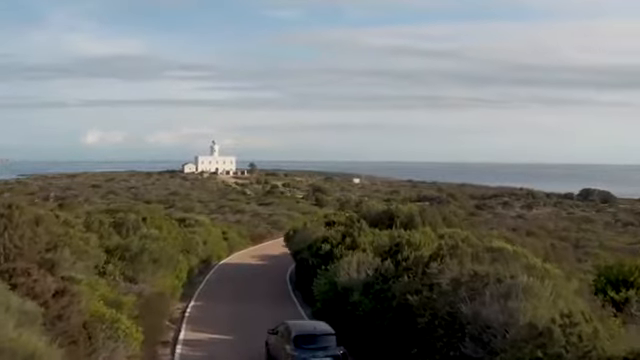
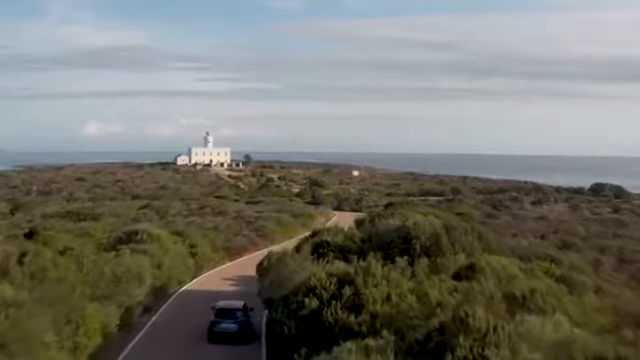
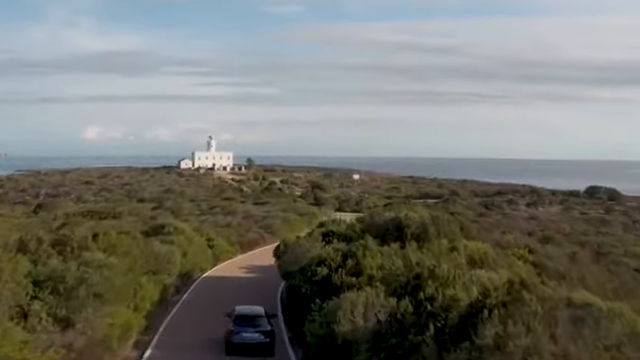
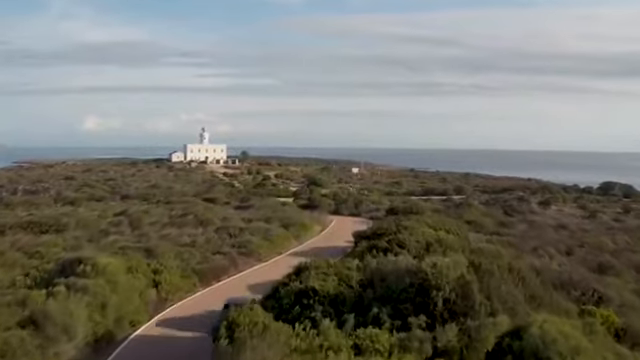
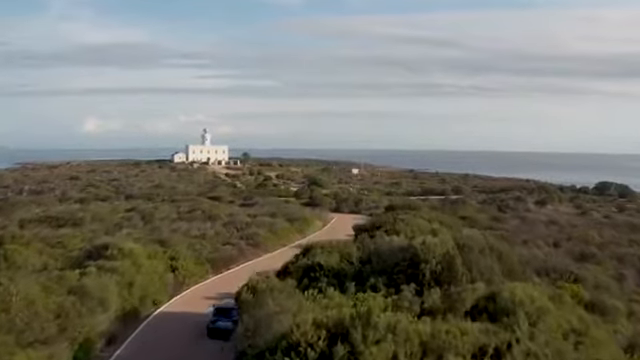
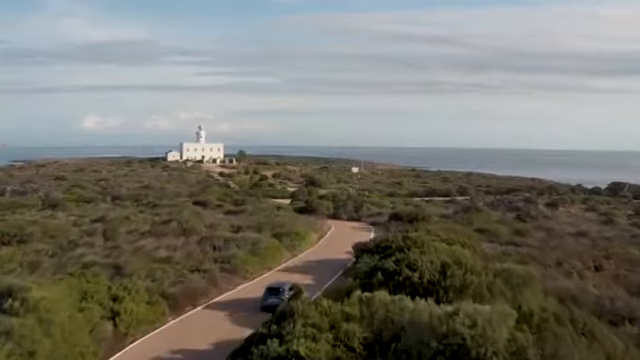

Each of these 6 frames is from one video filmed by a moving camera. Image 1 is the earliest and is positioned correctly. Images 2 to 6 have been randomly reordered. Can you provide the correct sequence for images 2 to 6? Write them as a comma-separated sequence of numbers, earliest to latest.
3, 2, 5, 4, 6
